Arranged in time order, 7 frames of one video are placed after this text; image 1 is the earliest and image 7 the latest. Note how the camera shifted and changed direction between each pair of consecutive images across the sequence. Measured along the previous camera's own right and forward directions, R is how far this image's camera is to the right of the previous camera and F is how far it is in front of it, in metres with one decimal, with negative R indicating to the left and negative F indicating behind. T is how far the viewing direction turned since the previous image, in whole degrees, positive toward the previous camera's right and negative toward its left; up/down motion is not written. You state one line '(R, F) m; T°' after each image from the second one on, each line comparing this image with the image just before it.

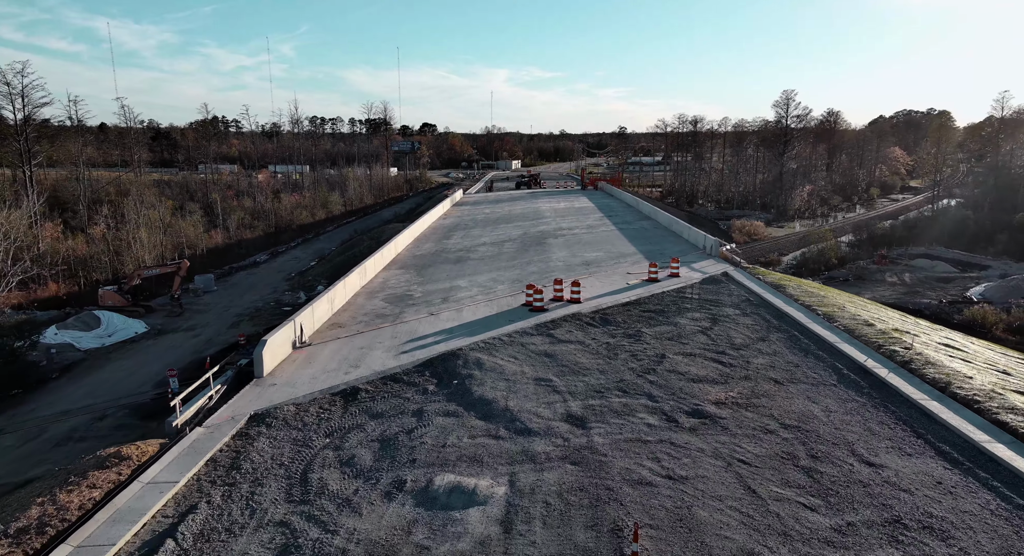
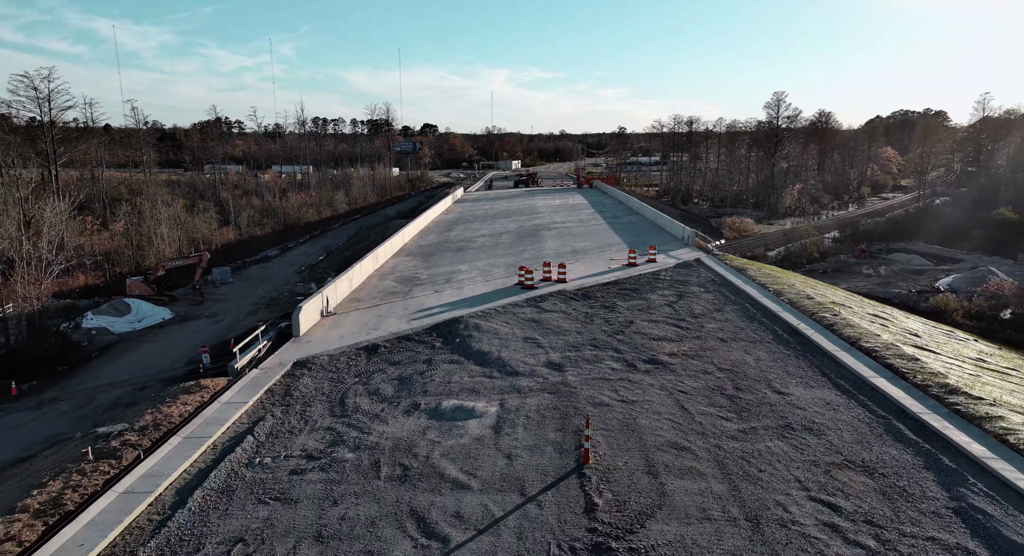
(+0.2, -2.4) m; 0°
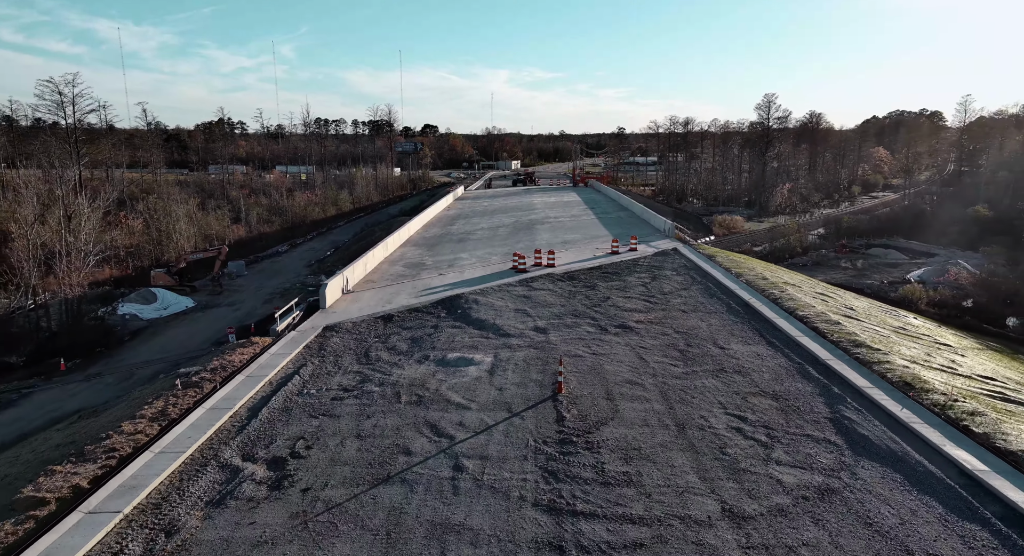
(+0.2, -2.5) m; 0°
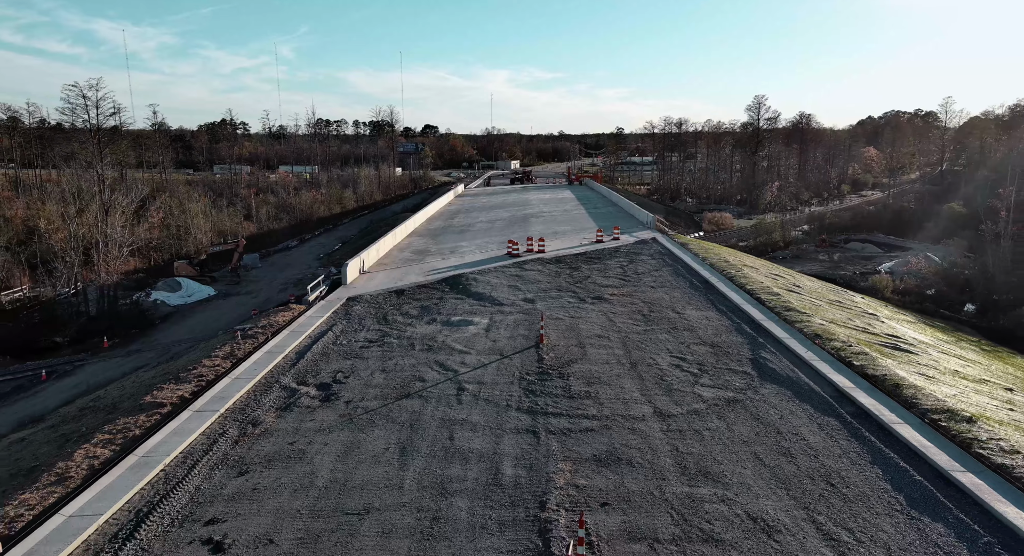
(+0.2, -2.8) m; 0°
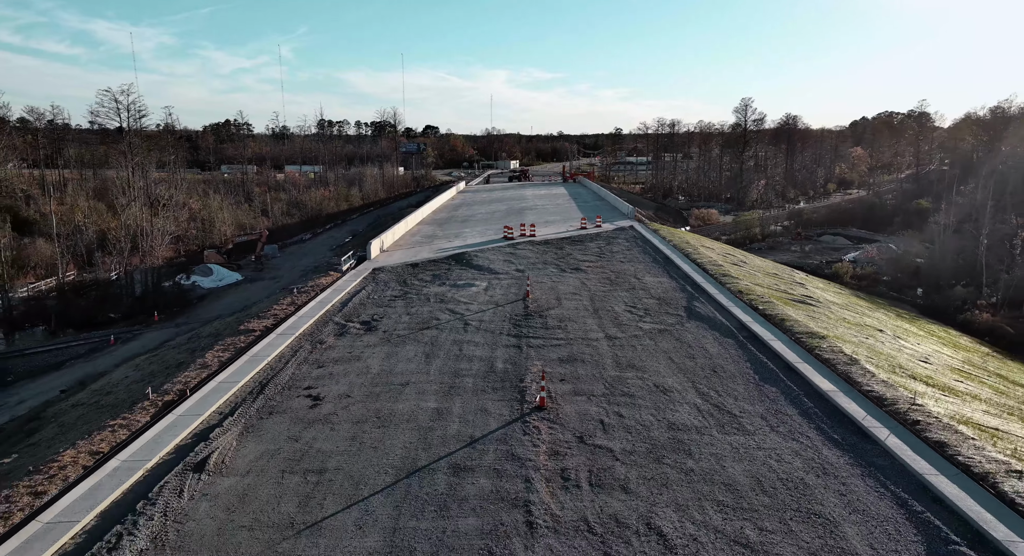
(+0.2, -4.1) m; 0°
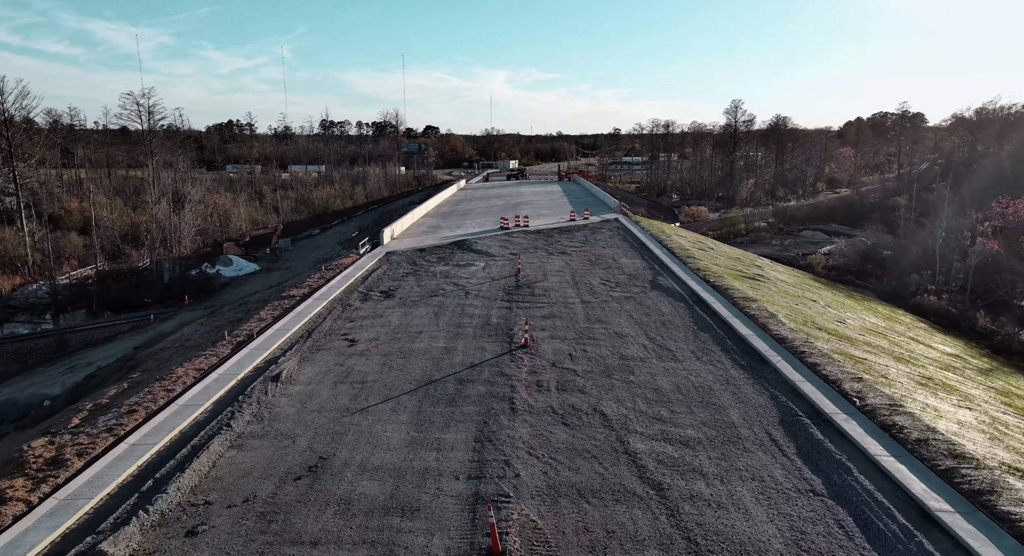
(+0.2, -3.3) m; 0°
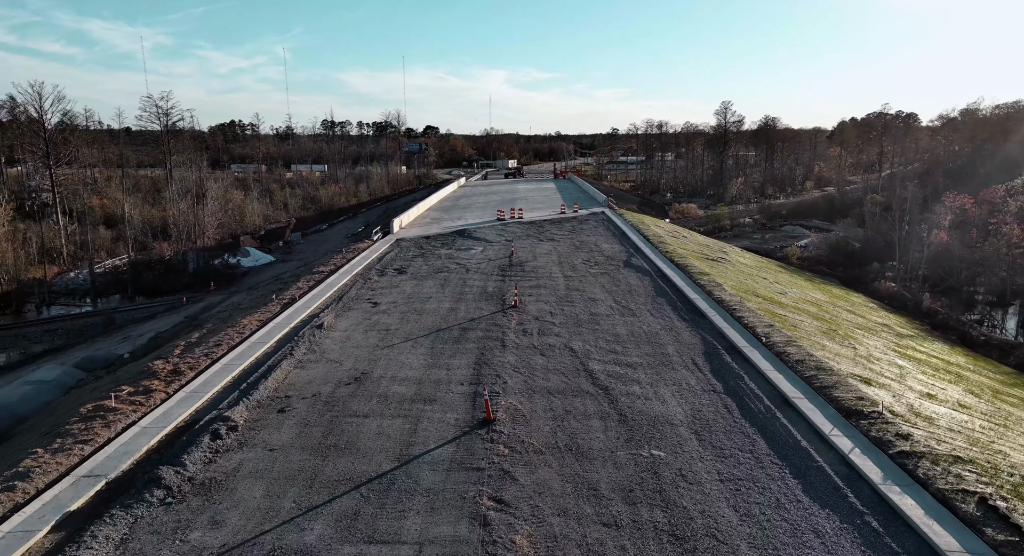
(+0.2, -3.4) m; 0°
